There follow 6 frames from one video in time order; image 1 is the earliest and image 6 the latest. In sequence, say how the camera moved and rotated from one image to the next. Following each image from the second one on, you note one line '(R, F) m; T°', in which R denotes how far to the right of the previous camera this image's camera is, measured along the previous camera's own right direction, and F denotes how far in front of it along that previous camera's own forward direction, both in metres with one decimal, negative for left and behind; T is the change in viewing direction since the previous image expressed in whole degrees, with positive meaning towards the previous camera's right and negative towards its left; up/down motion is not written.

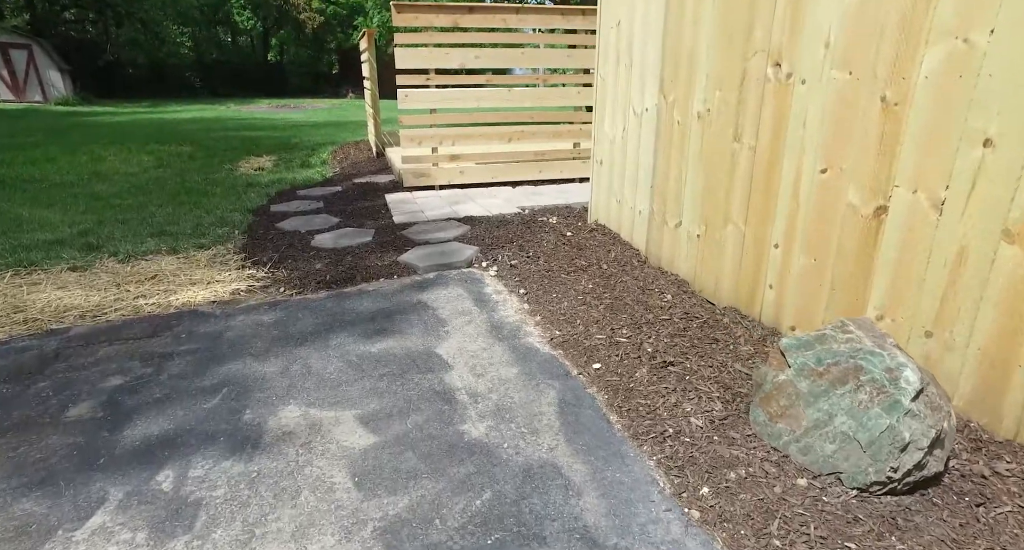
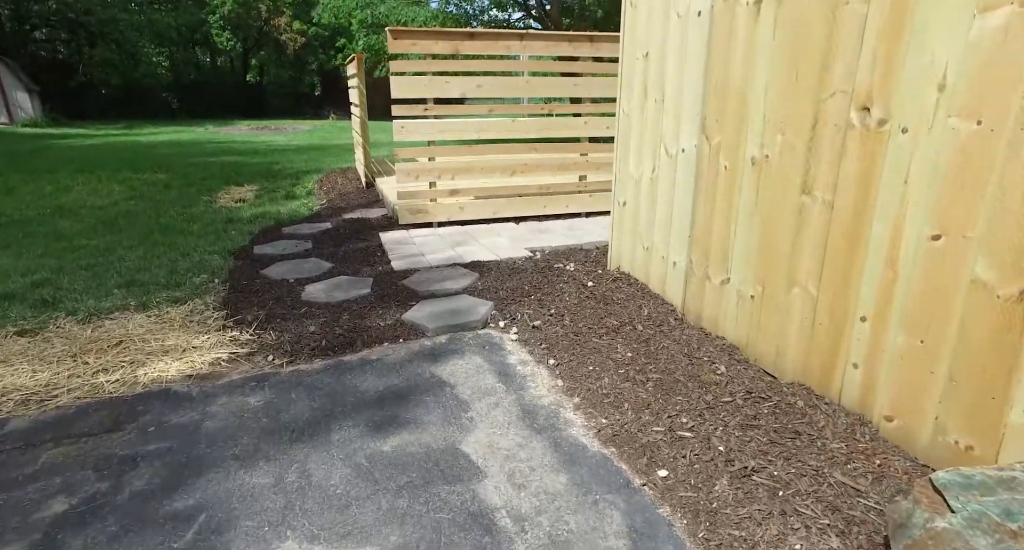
(-0.2, +0.4) m; +2°
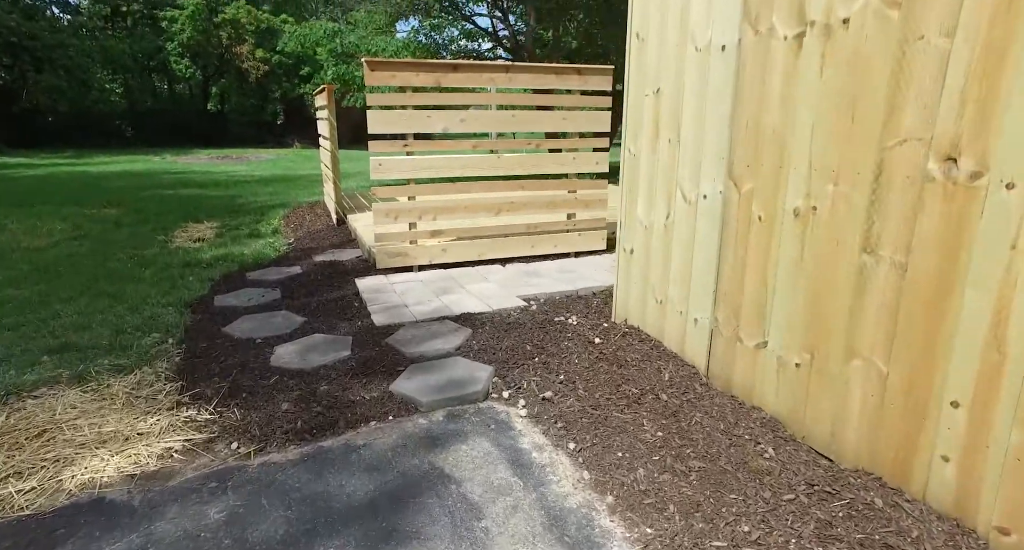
(-0.1, +0.3) m; +3°
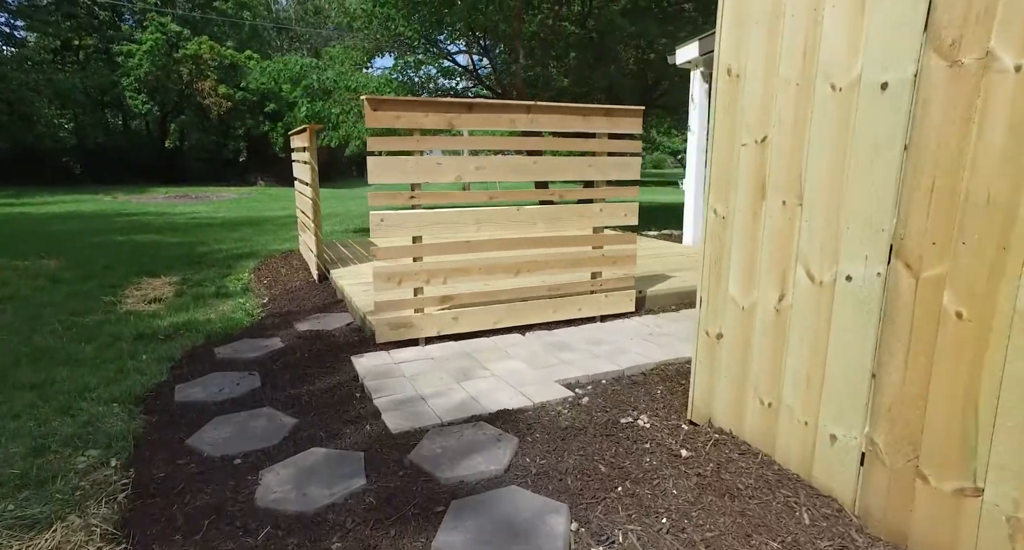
(-0.4, +0.7) m; +3°
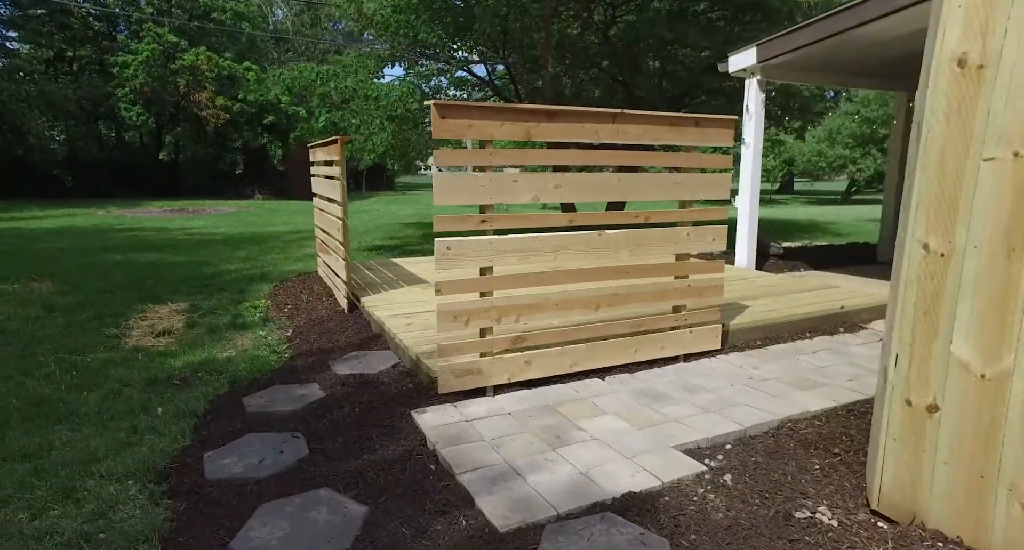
(-0.5, +0.6) m; +1°
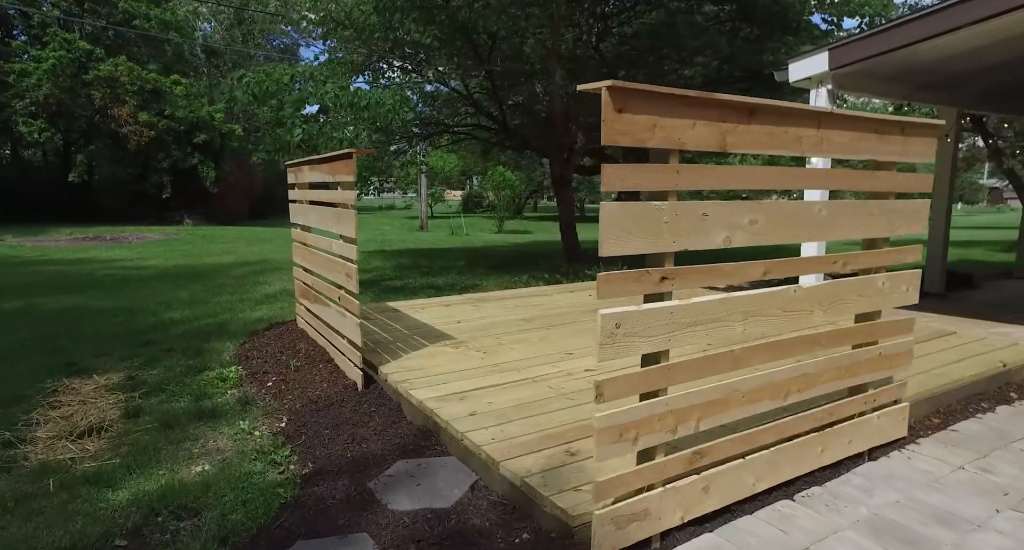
(-0.8, +1.2) m; +6°
